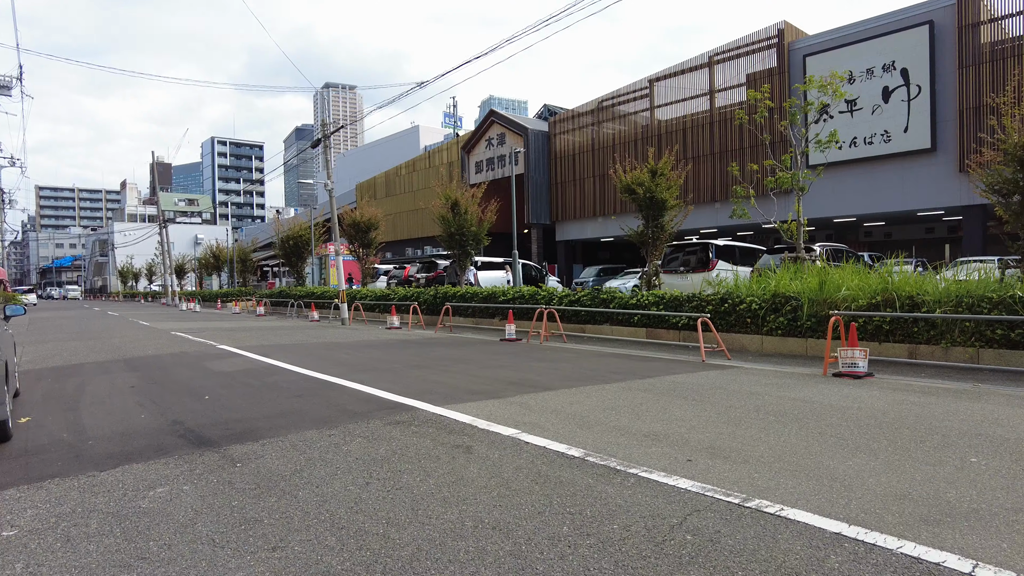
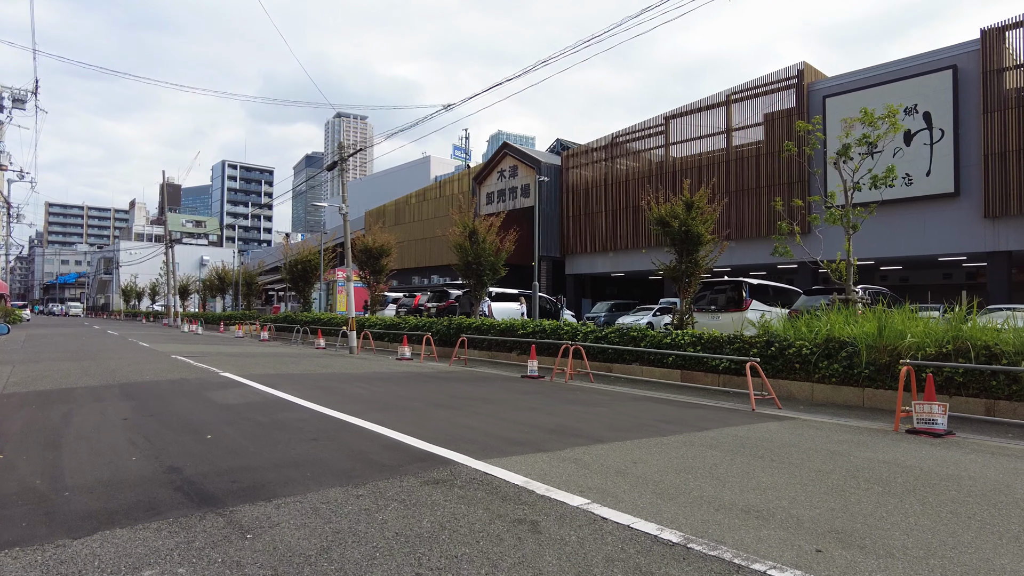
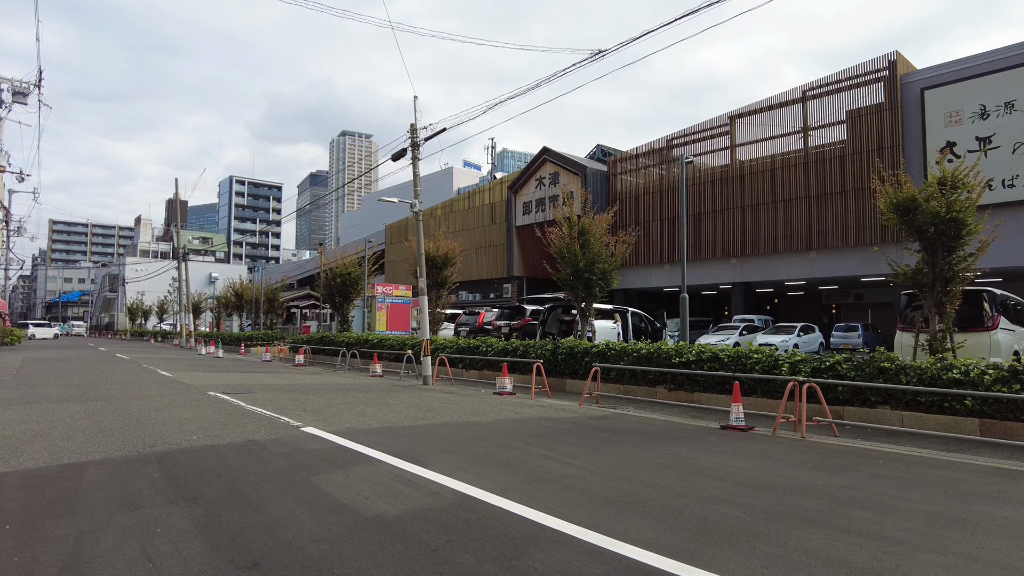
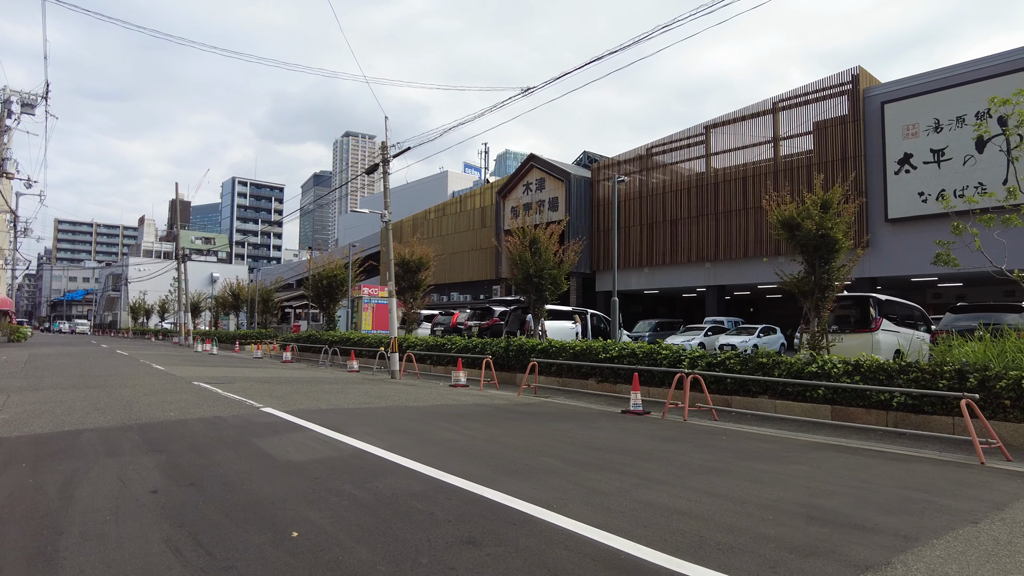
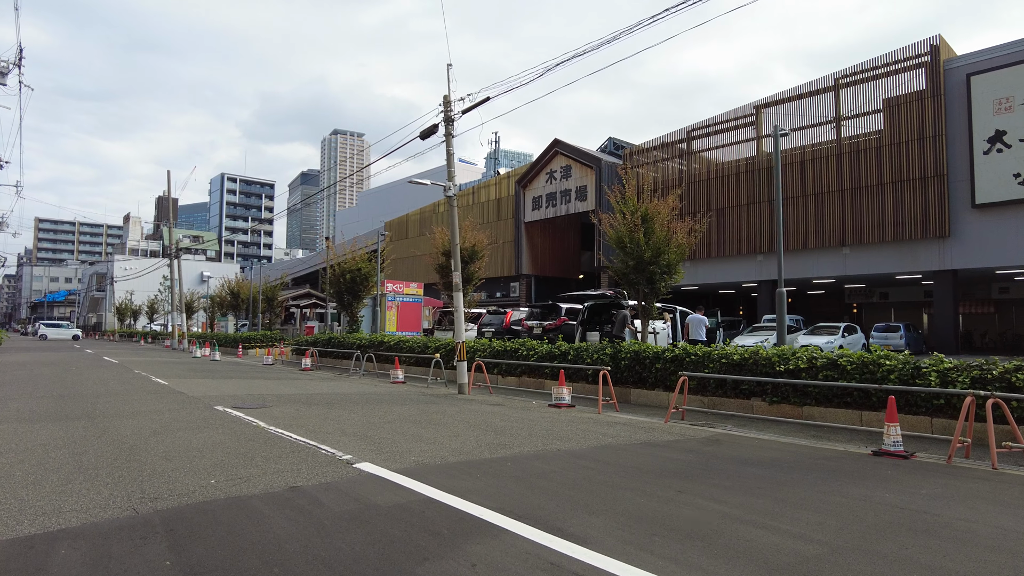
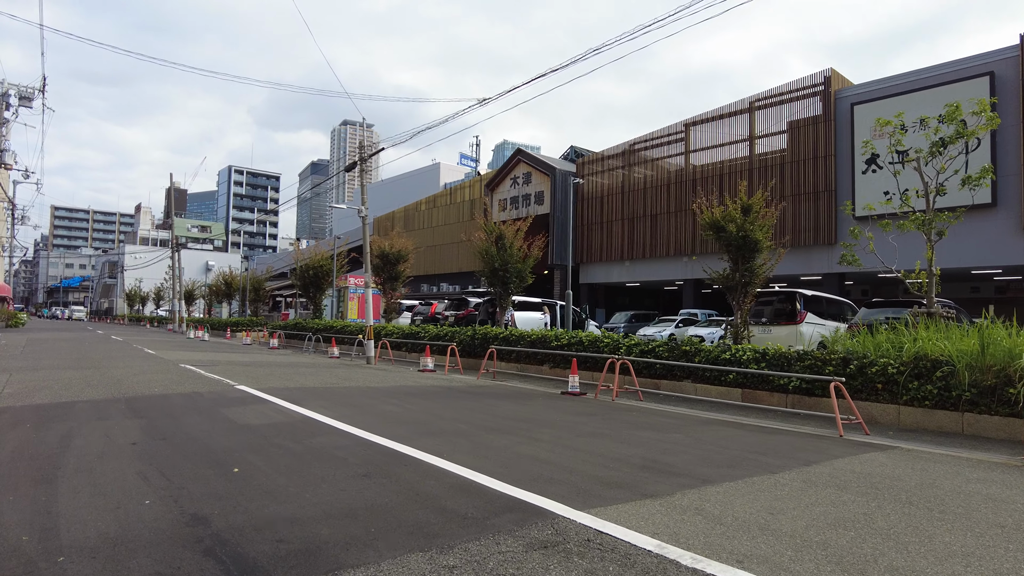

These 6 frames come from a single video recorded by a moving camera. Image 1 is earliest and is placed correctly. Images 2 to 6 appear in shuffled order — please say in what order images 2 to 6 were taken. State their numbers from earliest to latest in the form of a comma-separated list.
2, 6, 4, 3, 5
